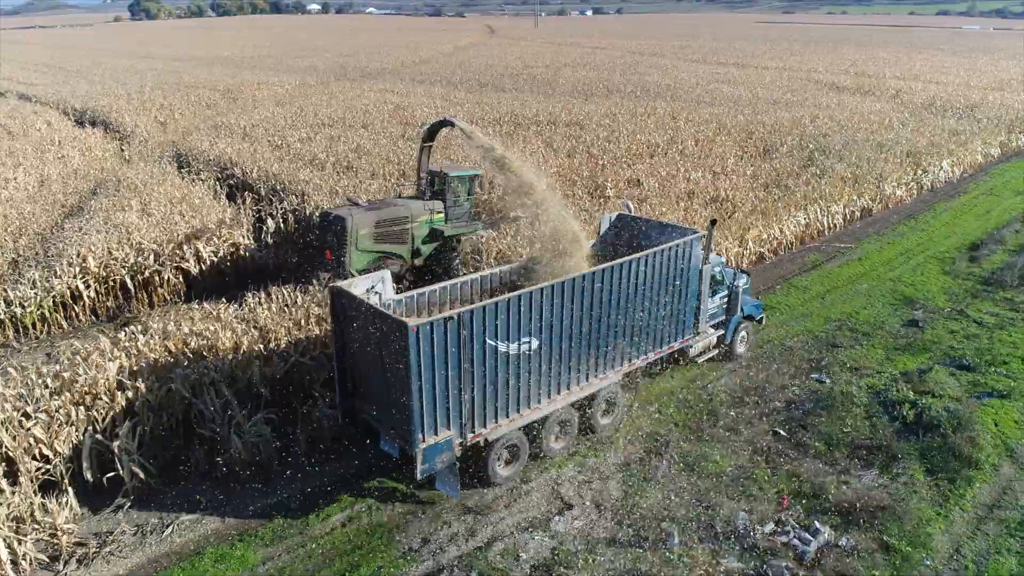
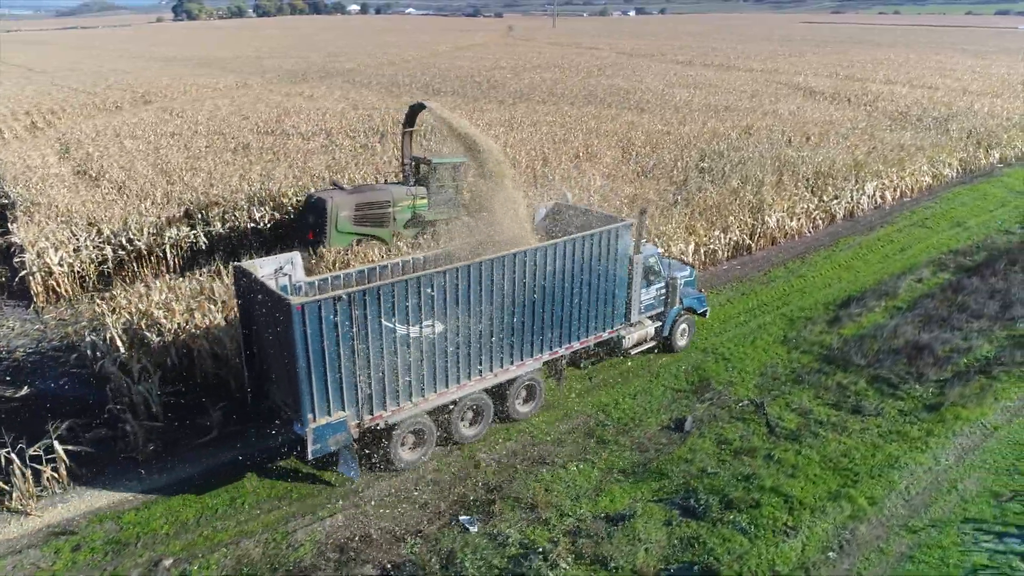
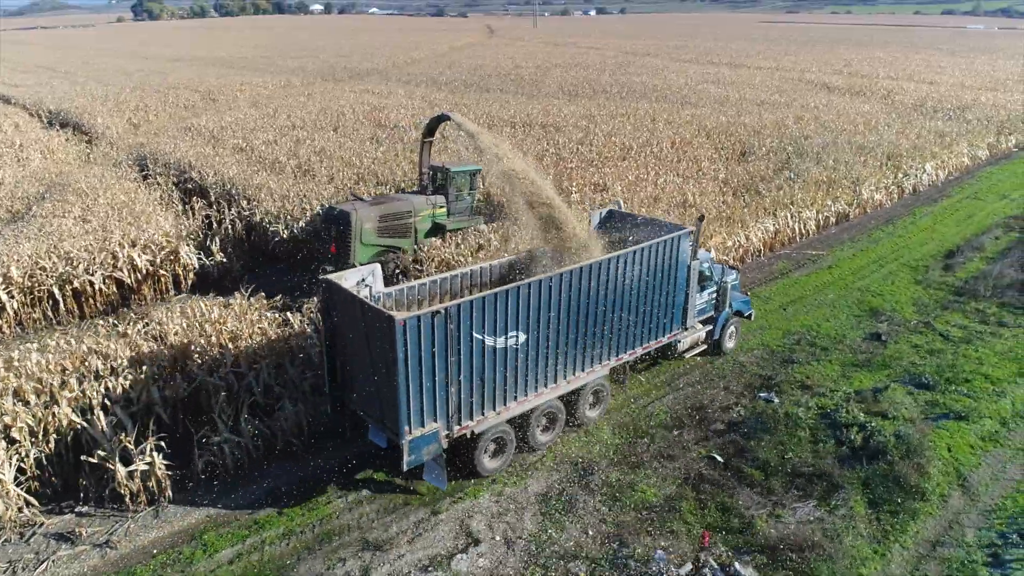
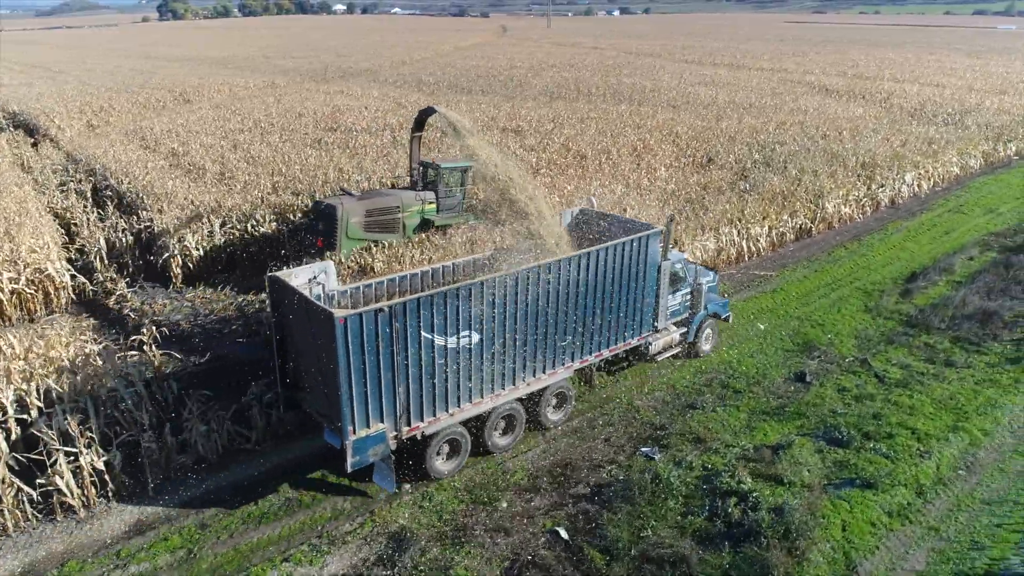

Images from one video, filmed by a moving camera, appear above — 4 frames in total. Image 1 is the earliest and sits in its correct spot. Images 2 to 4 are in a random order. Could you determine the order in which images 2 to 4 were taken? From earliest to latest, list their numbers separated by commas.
3, 4, 2
